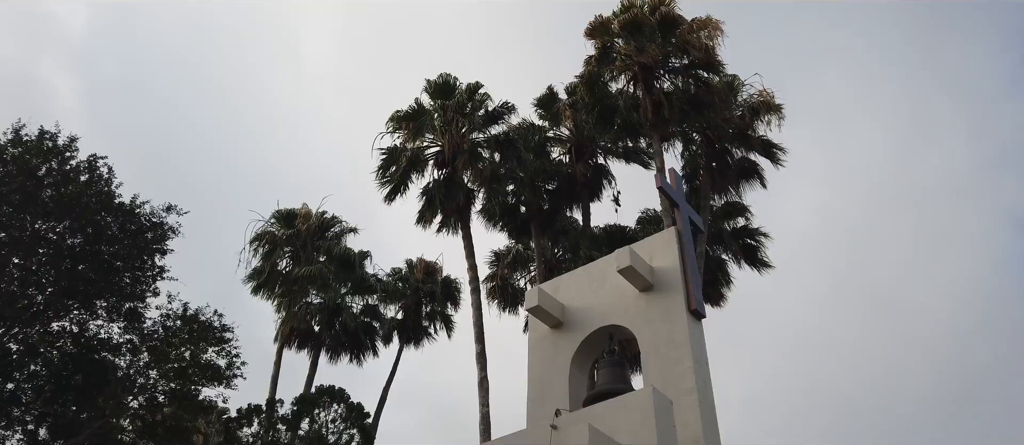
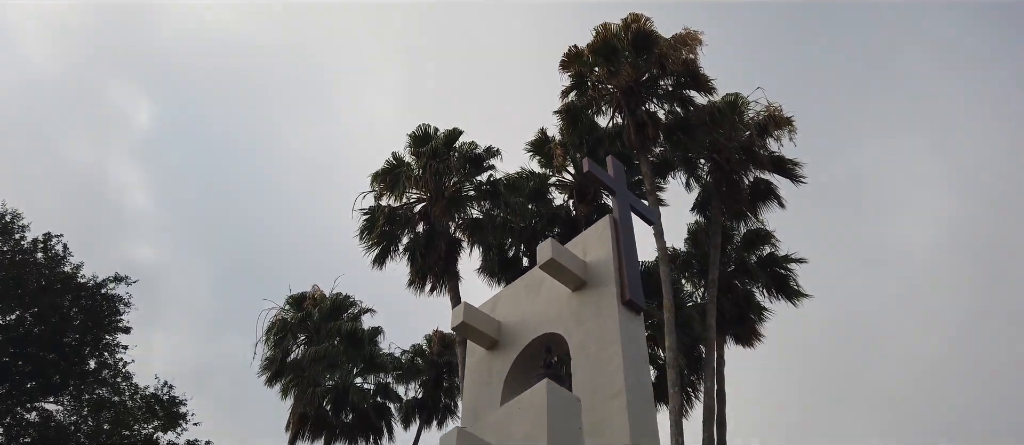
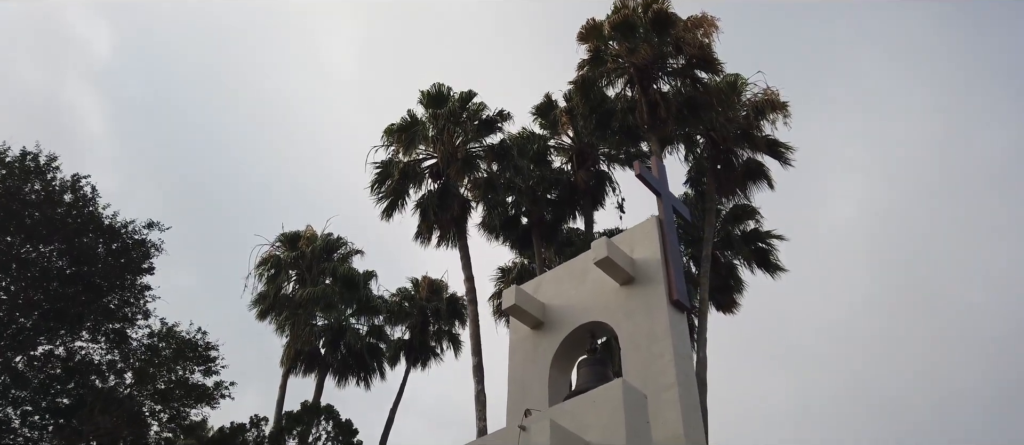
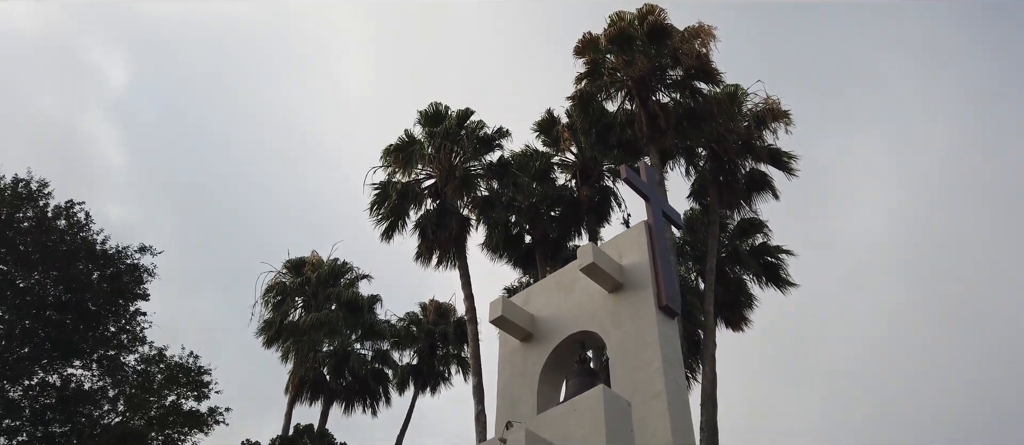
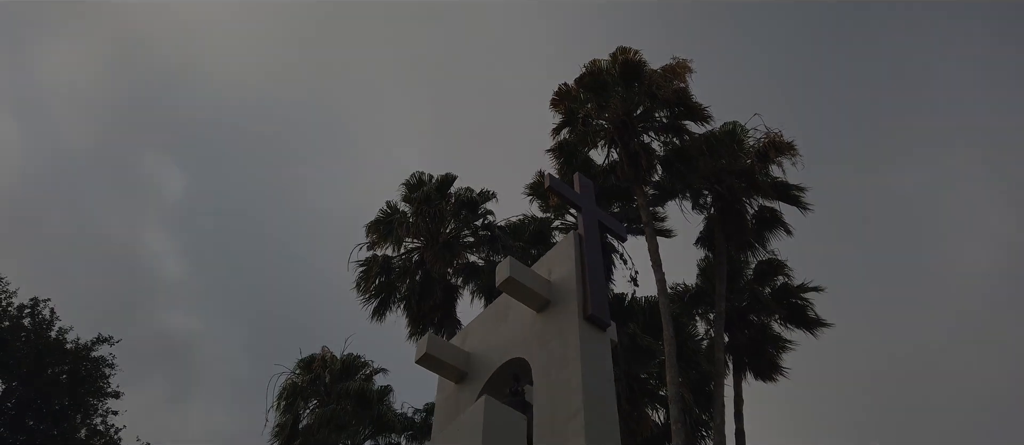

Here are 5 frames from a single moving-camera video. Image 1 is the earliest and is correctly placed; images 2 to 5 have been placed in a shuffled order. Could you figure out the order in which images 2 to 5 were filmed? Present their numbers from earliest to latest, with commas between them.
3, 4, 2, 5
